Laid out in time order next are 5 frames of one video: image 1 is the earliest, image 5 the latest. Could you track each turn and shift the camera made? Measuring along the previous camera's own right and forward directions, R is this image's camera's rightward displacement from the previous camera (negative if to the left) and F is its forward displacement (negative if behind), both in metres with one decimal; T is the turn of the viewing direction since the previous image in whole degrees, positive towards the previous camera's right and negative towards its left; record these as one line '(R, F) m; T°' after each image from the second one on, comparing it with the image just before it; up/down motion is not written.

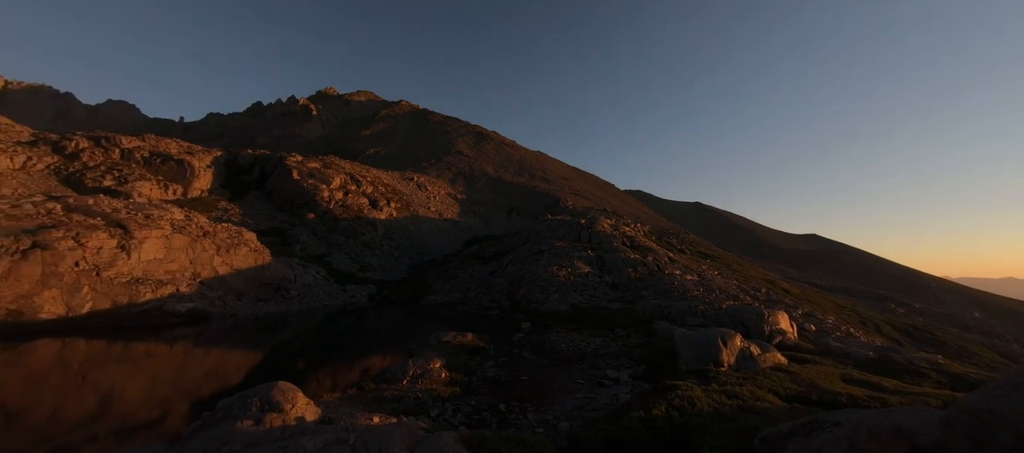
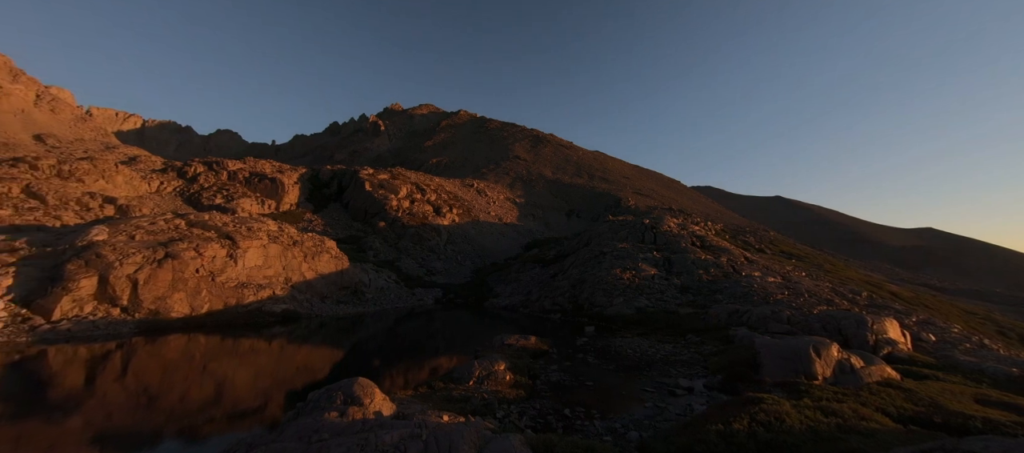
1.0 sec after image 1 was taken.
(0.0, +0.3) m; -8°
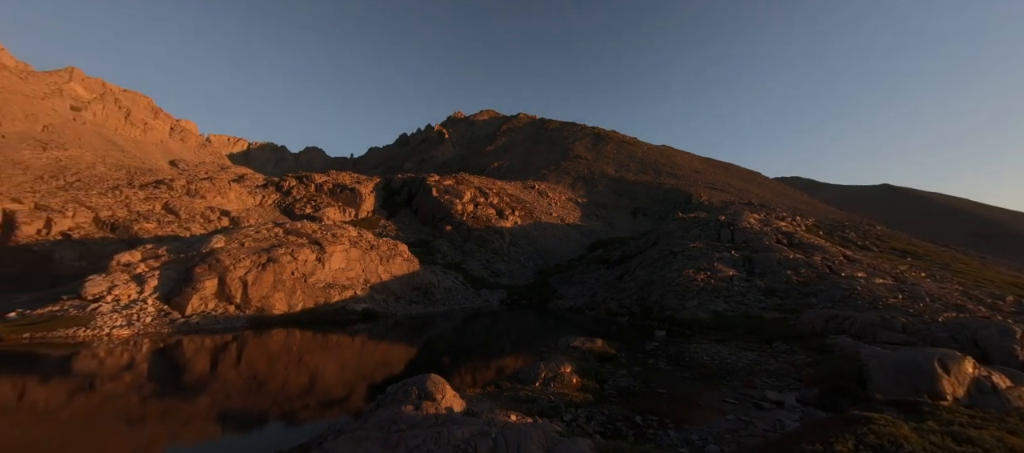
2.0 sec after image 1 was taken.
(0.0, +0.4) m; -9°
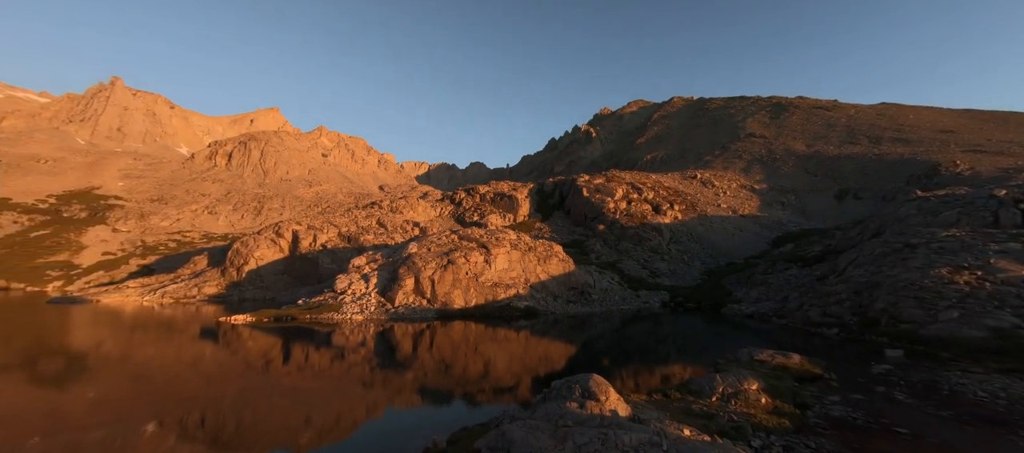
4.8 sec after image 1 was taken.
(-0.2, +1.4) m; -21°
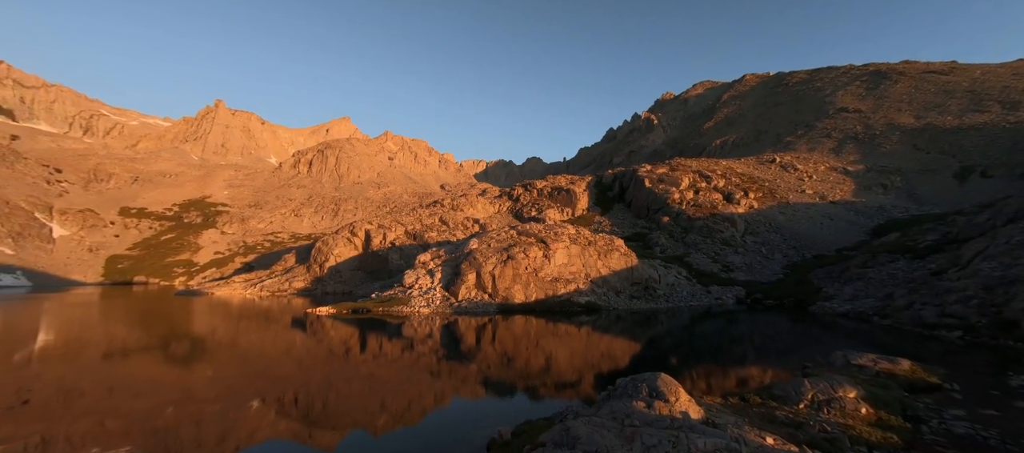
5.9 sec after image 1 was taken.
(0.0, +0.8) m; -8°
